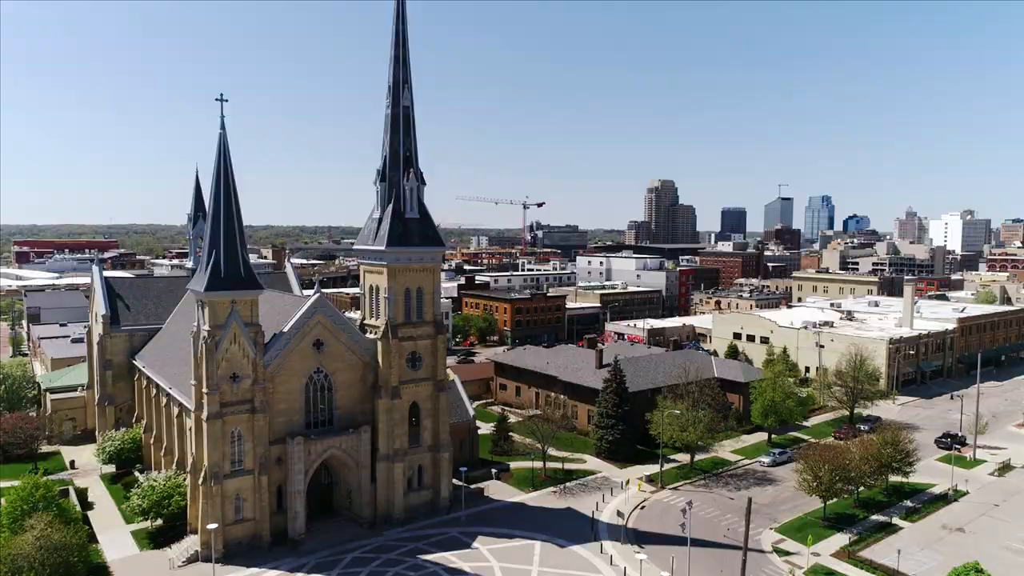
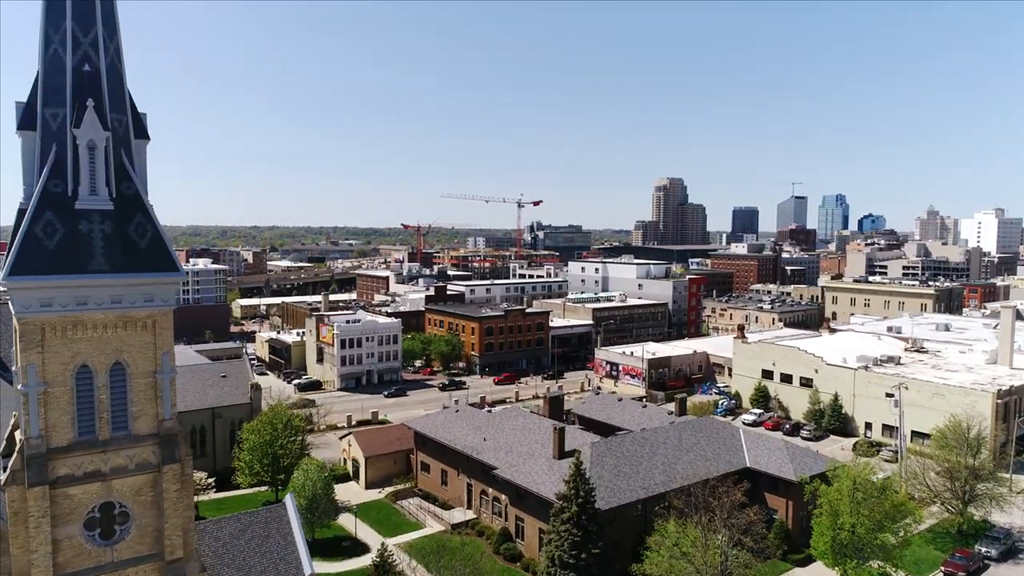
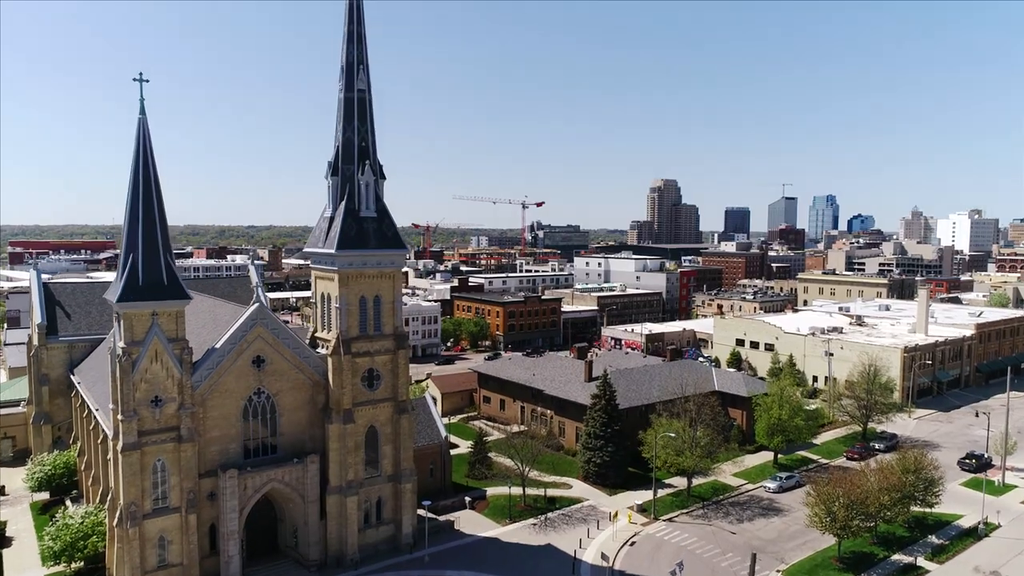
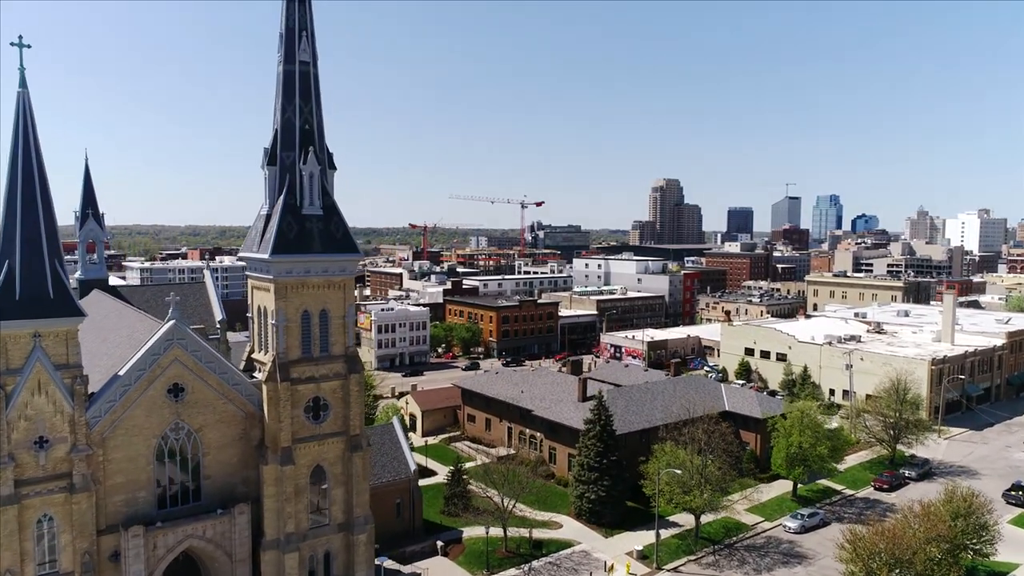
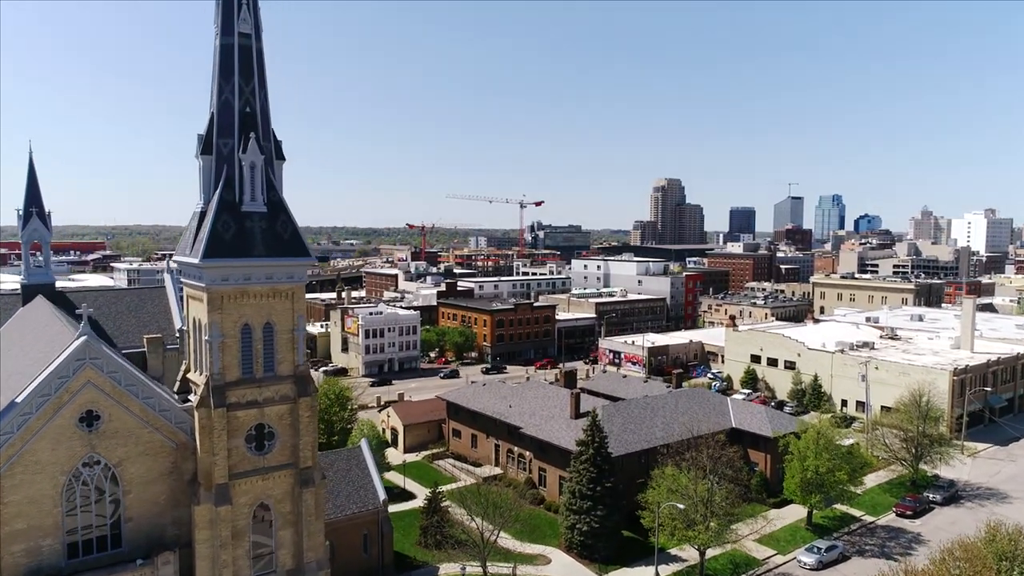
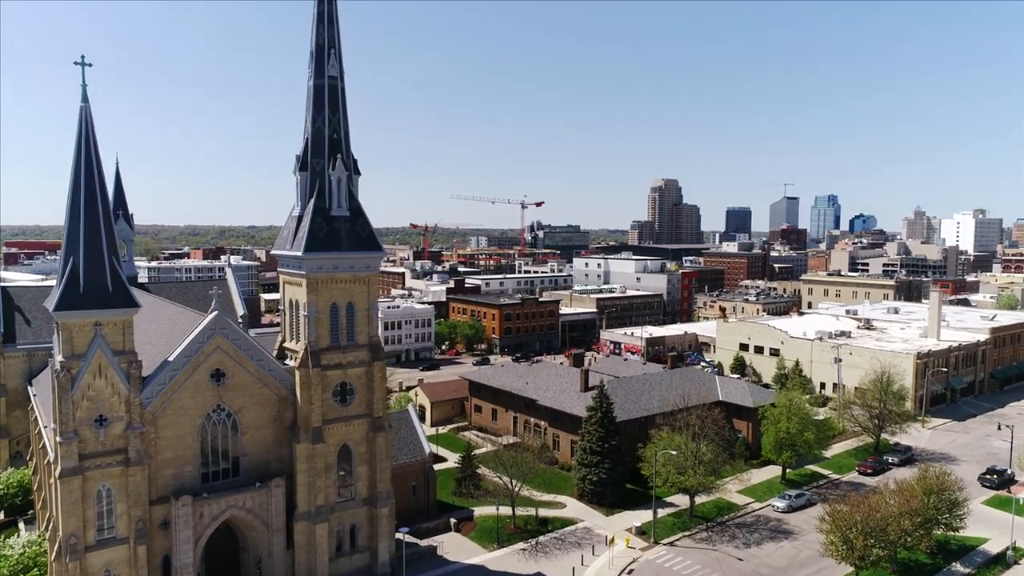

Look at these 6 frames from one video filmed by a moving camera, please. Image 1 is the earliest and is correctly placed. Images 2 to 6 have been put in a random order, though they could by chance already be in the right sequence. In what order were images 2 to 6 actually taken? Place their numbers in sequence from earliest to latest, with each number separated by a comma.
3, 6, 4, 5, 2
